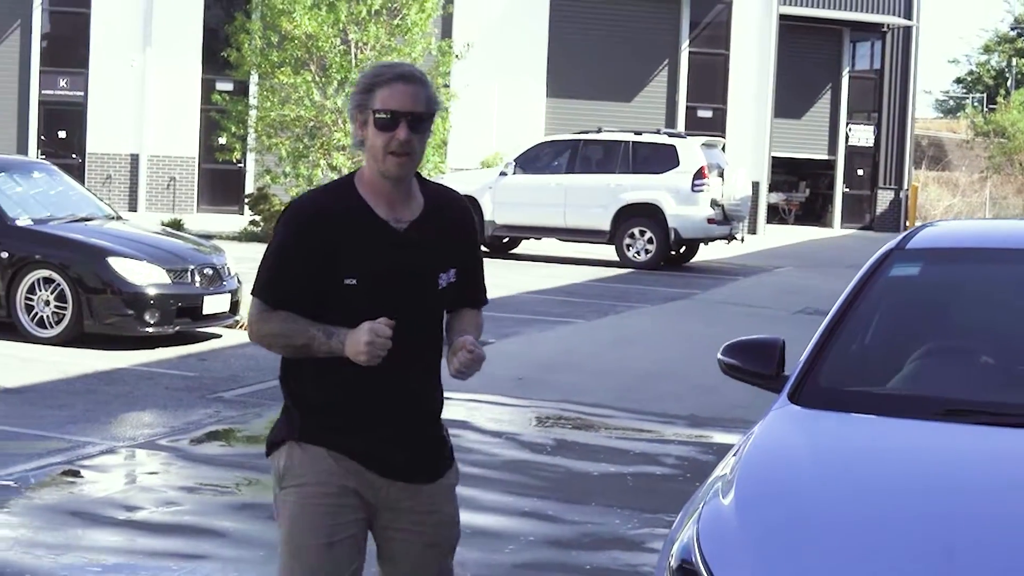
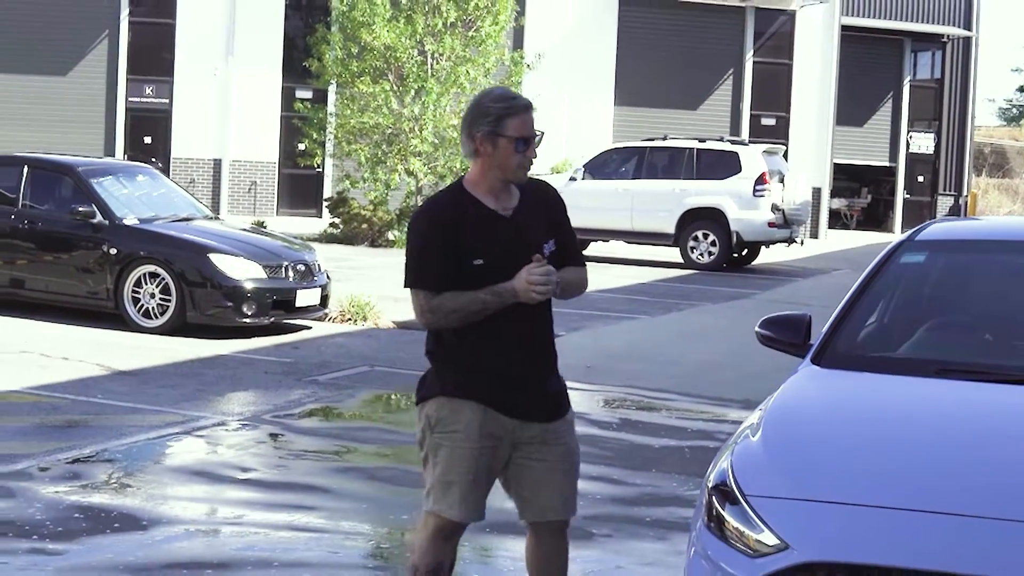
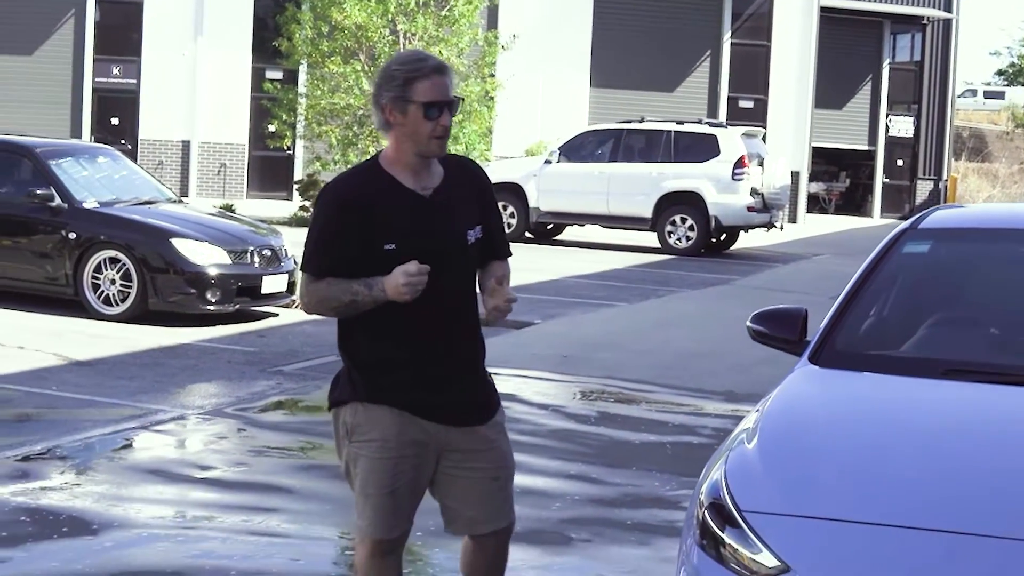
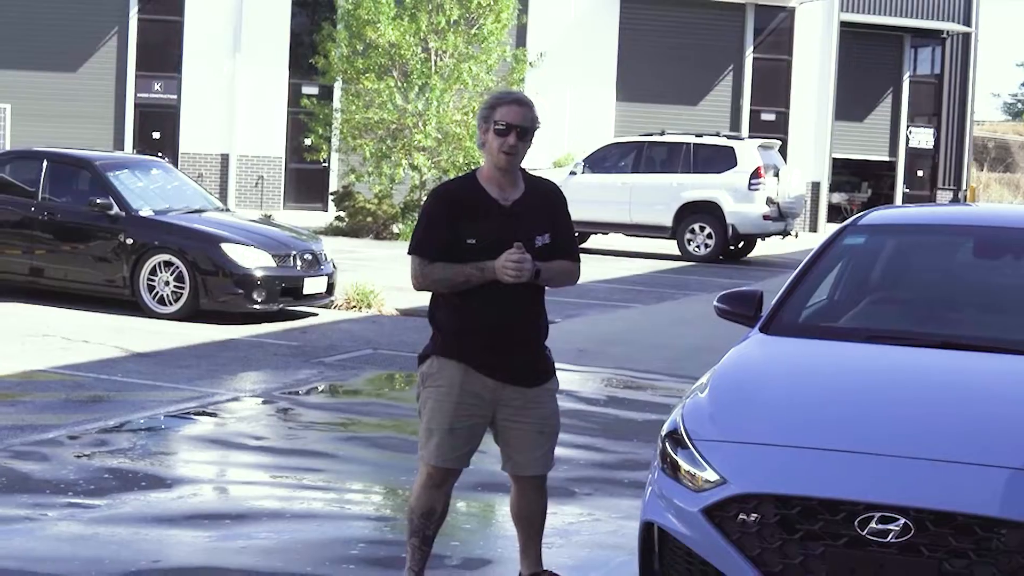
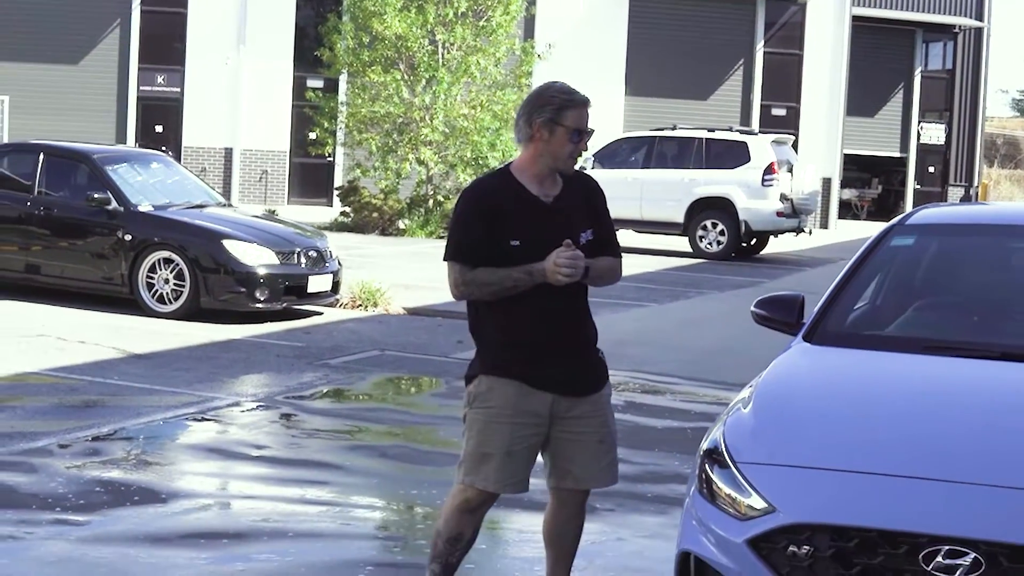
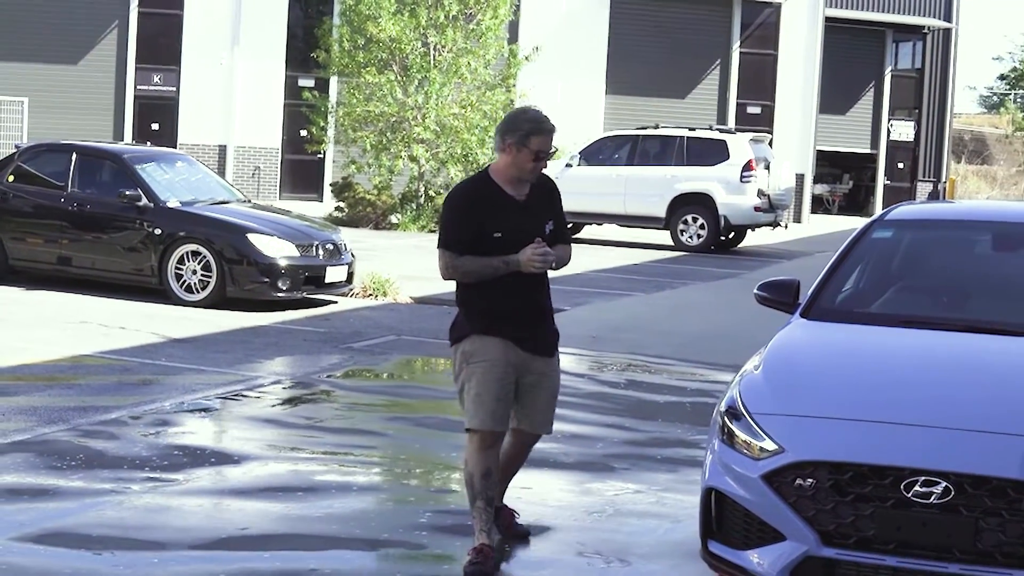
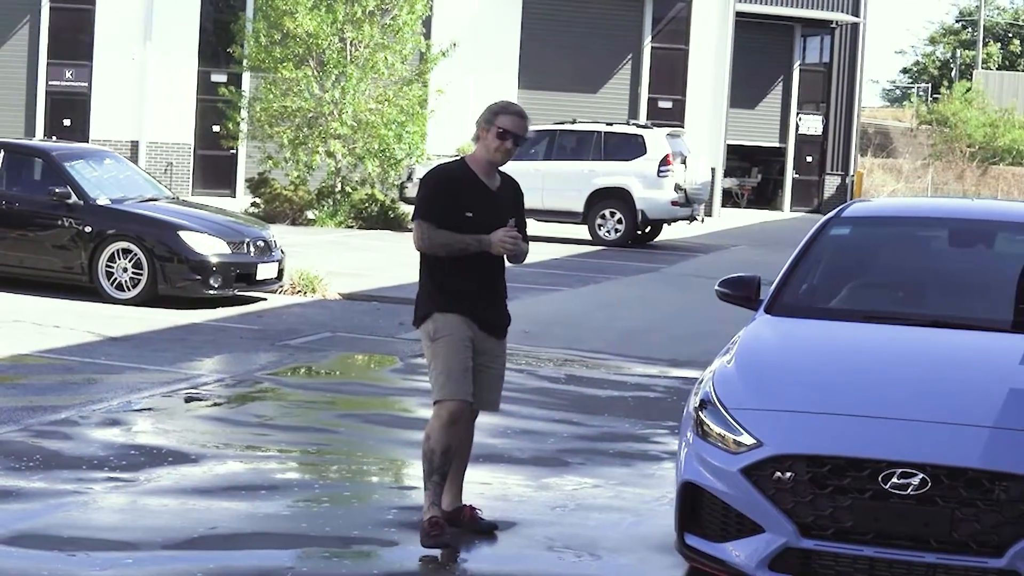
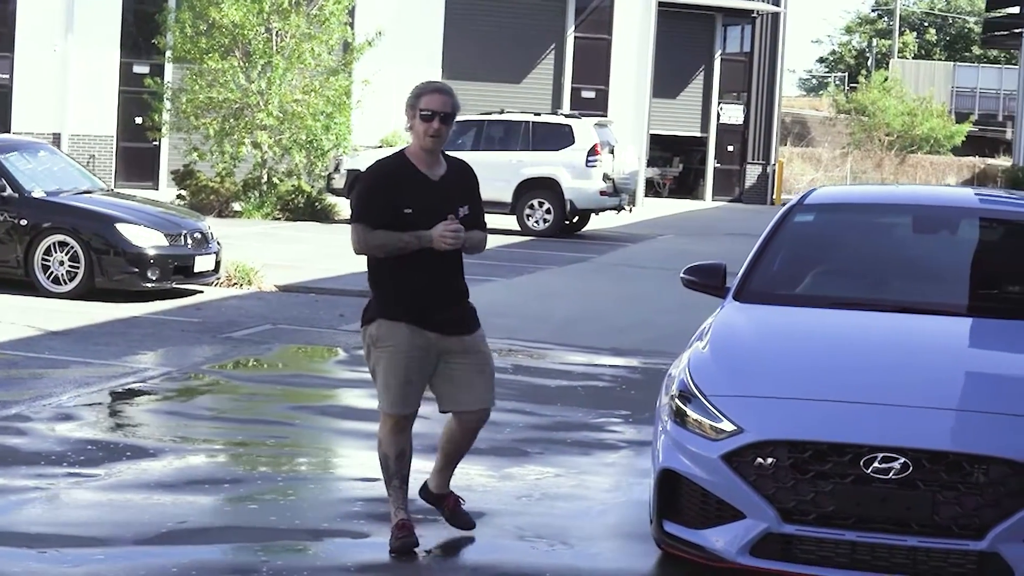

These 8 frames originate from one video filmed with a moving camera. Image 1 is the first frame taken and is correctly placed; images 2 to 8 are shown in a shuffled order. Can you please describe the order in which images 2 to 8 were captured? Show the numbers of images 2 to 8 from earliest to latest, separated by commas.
3, 2, 5, 4, 6, 7, 8
